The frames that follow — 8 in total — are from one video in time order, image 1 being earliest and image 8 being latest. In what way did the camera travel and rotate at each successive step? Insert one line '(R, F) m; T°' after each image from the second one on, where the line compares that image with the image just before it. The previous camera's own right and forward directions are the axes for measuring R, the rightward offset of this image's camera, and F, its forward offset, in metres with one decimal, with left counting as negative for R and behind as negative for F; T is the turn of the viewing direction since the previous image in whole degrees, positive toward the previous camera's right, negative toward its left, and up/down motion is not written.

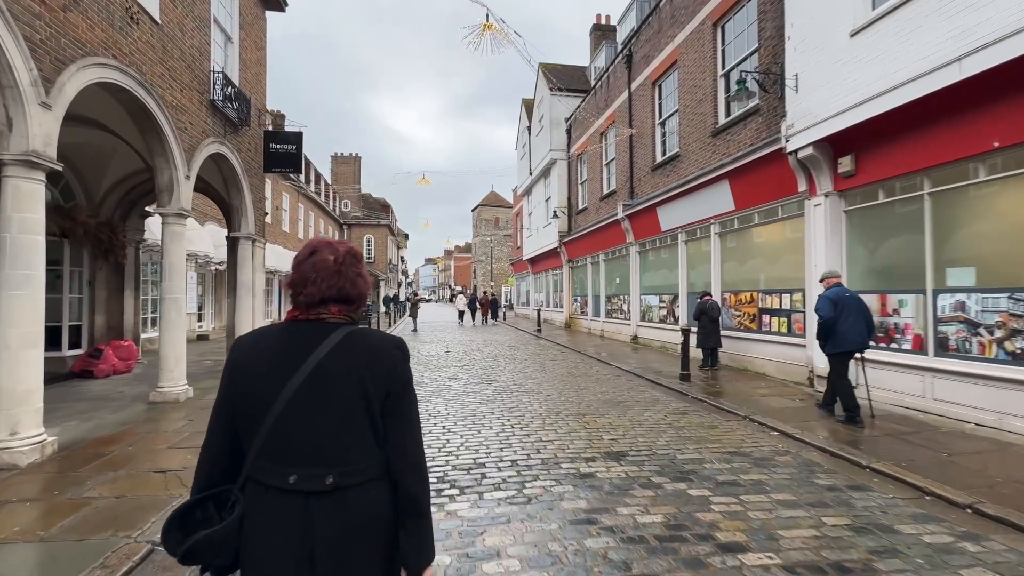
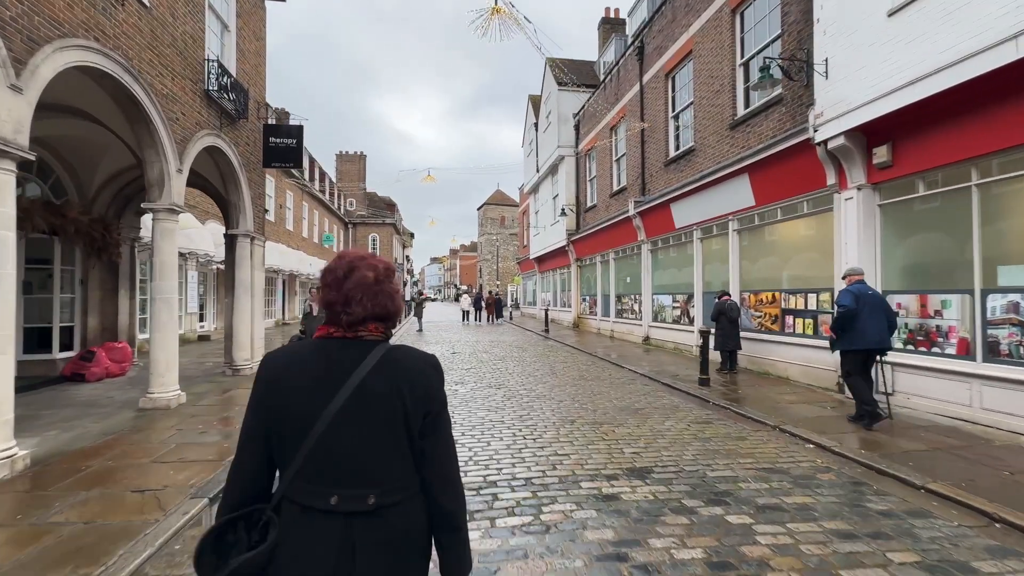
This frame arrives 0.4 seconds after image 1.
(-0.1, +0.5) m; -1°
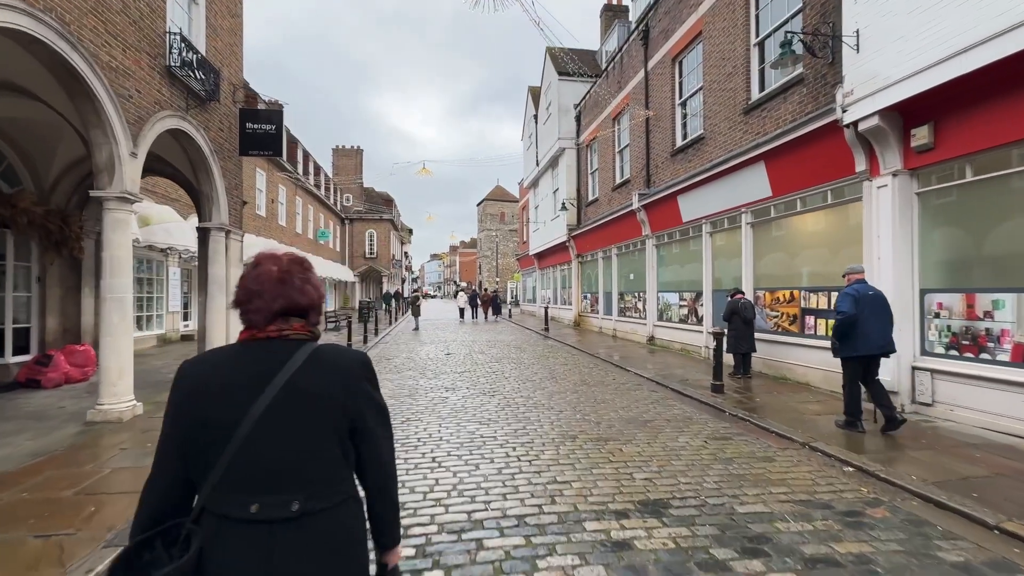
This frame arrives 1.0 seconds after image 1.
(+0.1, +0.8) m; 0°
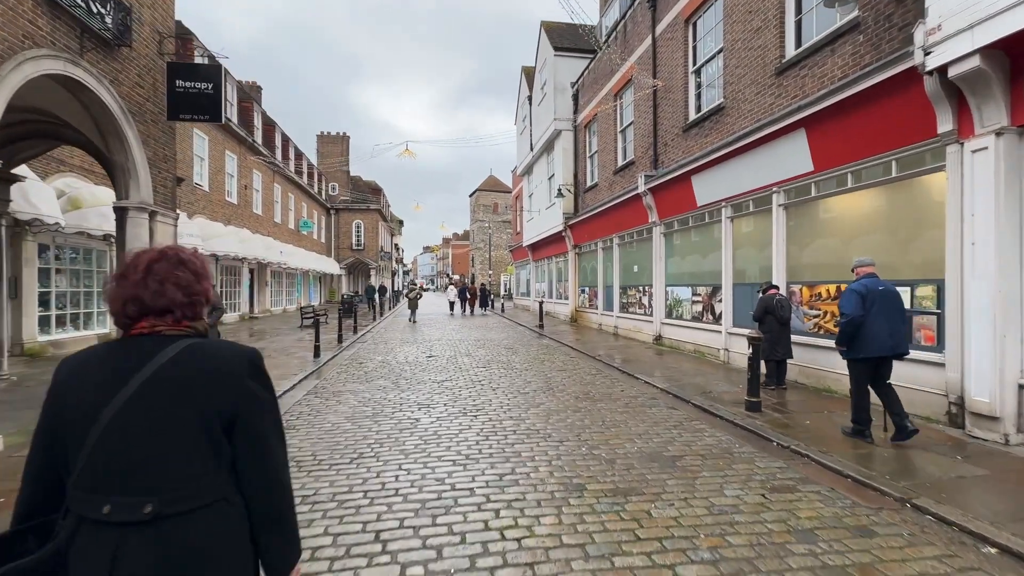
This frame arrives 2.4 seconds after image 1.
(+0.1, +1.6) m; +1°
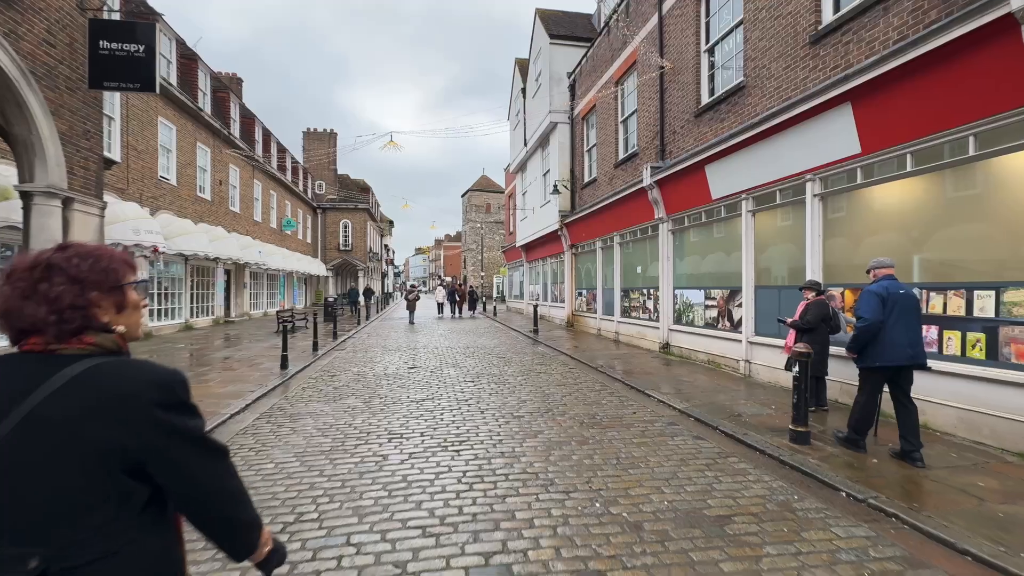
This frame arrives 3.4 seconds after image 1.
(0.0, +1.3) m; +1°
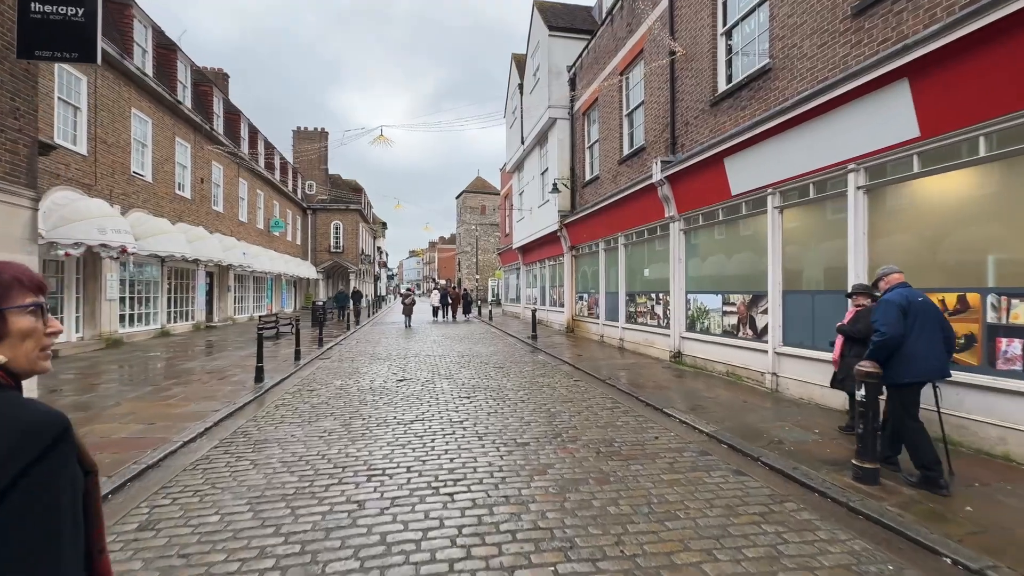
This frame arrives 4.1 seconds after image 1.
(-0.1, +1.0) m; +1°
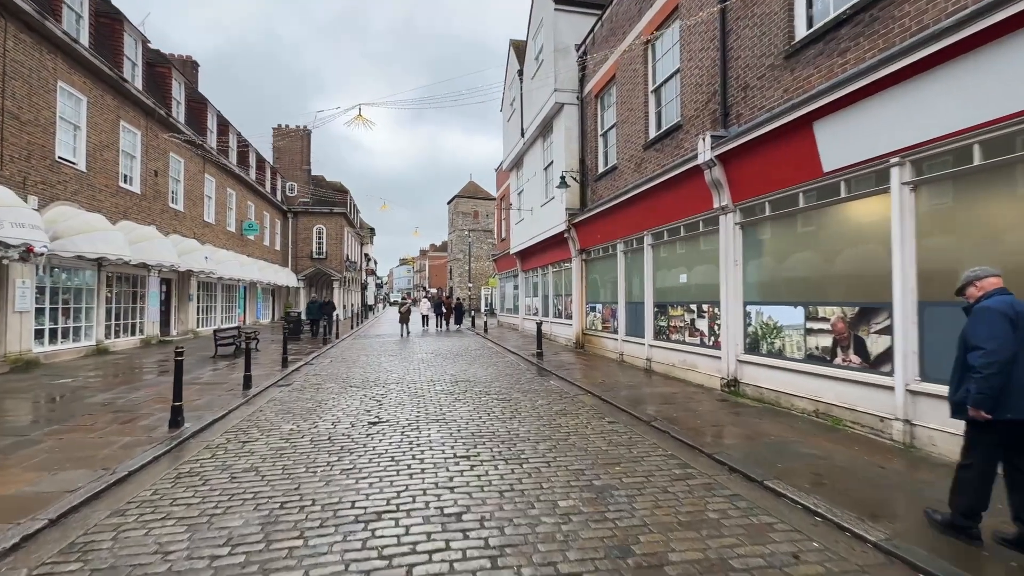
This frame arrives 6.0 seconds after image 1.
(-0.3, +2.5) m; +1°
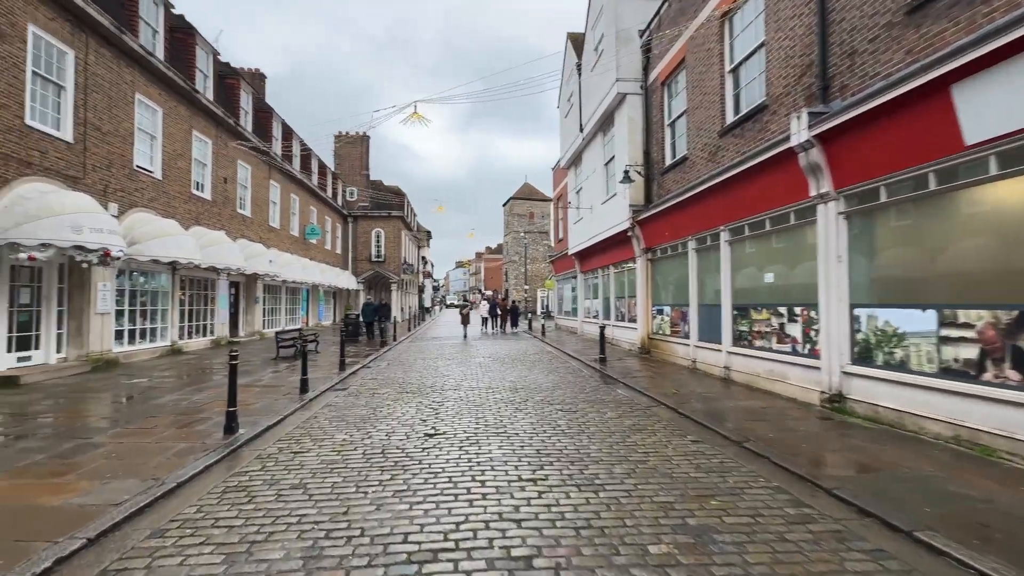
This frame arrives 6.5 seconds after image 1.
(-0.2, +0.7) m; -6°
